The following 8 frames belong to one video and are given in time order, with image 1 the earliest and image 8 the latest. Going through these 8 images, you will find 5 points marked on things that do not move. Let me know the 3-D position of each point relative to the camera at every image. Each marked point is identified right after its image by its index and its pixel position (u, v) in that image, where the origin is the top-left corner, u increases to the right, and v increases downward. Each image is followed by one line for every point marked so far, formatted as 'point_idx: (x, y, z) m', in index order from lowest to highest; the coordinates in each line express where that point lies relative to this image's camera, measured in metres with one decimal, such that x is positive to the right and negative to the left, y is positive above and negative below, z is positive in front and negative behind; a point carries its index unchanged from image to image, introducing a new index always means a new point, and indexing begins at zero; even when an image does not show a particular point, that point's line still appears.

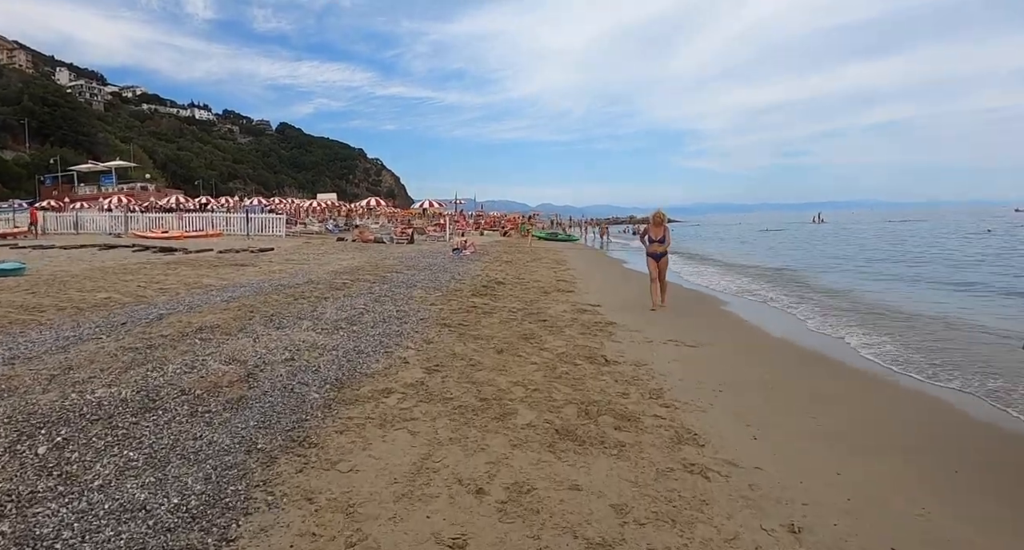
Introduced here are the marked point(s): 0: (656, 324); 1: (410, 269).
0: (+2.5, -0.8, +9.1) m
1: (-3.0, +0.2, +14.6) m
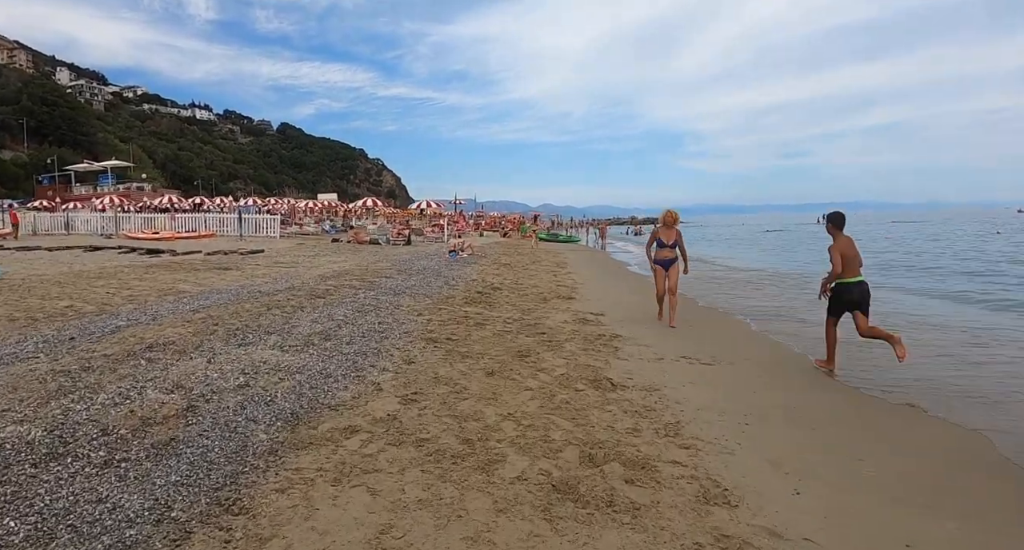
0: (+2.5, -1.0, +8.2) m
1: (-3.0, +0.1, +13.7) m
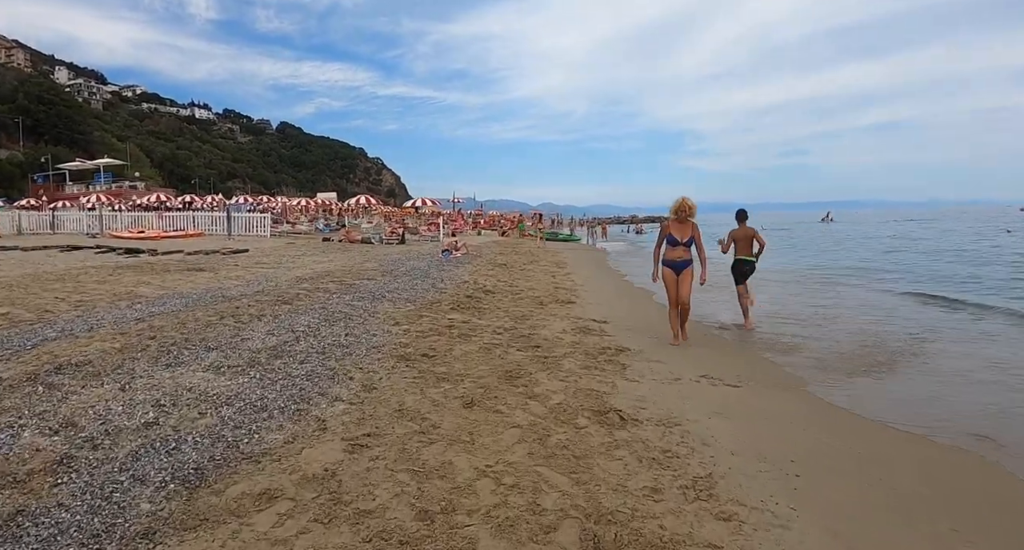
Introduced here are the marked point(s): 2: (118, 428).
0: (+2.3, -1.0, +7.1) m
1: (-3.1, 0.0, +12.6) m
2: (-3.2, -1.2, +4.0) m
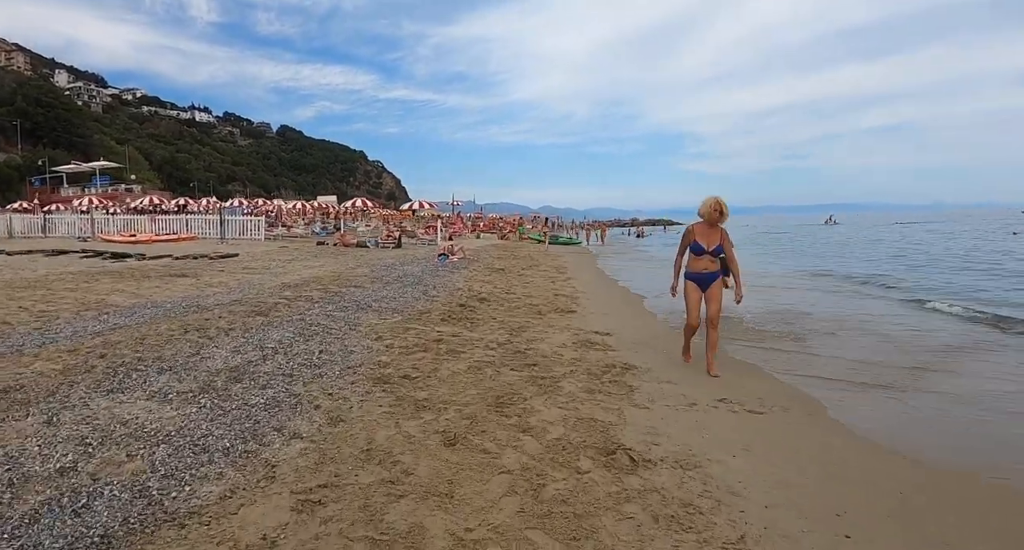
0: (+2.2, -1.1, +6.4) m
1: (-3.2, -0.1, +11.9) m
2: (-3.3, -1.3, +3.4) m
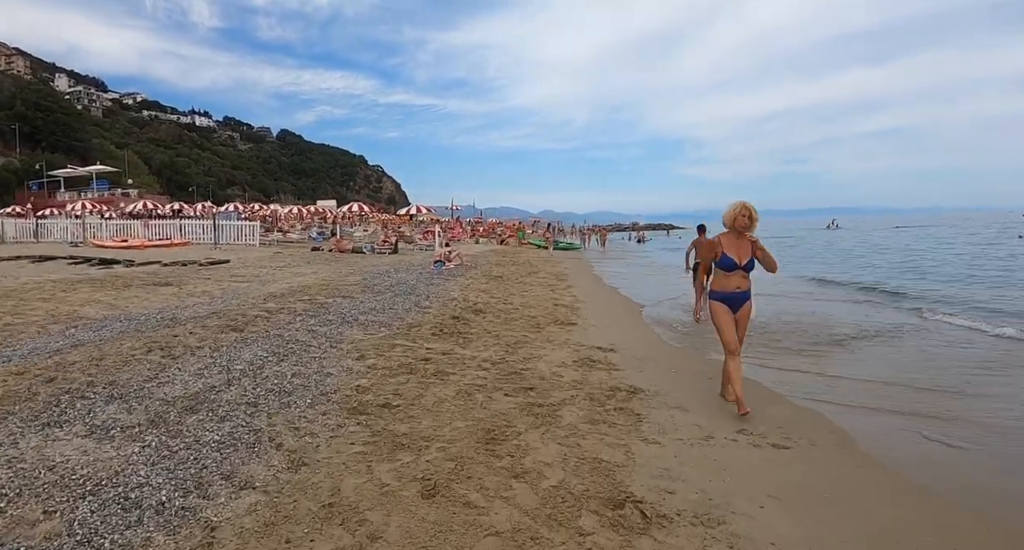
0: (+2.2, -1.3, +5.8) m
1: (-3.3, -0.4, +11.3) m
2: (-3.3, -1.5, +2.8) m
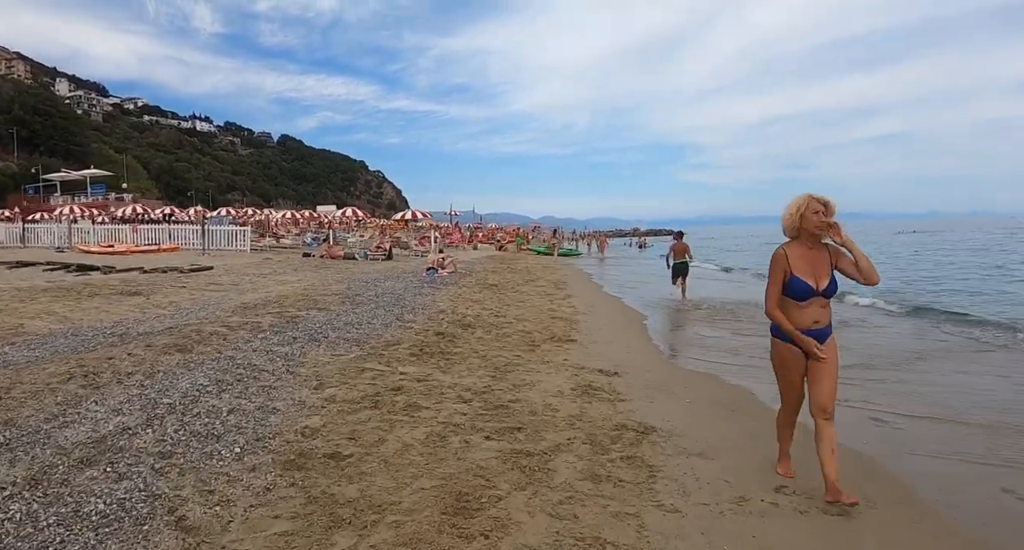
0: (+2.0, -1.4, +4.9) m
1: (-3.4, -0.5, +10.4) m
2: (-3.5, -1.6, +1.8) m
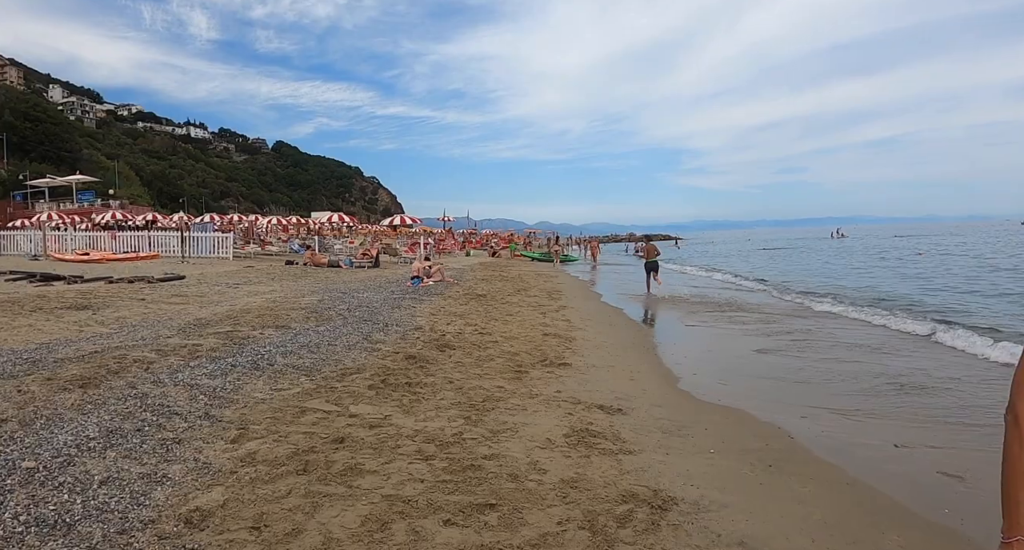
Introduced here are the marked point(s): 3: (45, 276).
0: (+1.8, -1.6, +3.7) m
1: (-3.6, -0.8, +9.2) m
2: (-3.7, -1.7, +0.7) m
3: (-18.3, 0.0, +19.8) m
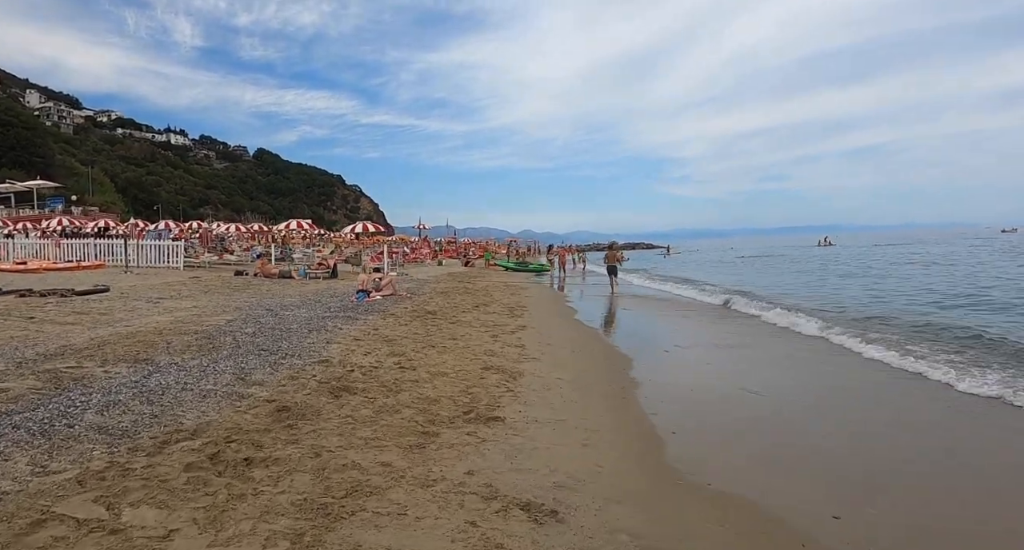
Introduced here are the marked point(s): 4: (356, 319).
0: (+1.1, -1.7, +2.0) m
1: (-4.5, -1.0, +7.4) m
2: (-4.3, -1.8, -1.2) m
3: (-19.5, -0.5, +17.6) m
4: (-2.9, -0.8, +9.7) m
